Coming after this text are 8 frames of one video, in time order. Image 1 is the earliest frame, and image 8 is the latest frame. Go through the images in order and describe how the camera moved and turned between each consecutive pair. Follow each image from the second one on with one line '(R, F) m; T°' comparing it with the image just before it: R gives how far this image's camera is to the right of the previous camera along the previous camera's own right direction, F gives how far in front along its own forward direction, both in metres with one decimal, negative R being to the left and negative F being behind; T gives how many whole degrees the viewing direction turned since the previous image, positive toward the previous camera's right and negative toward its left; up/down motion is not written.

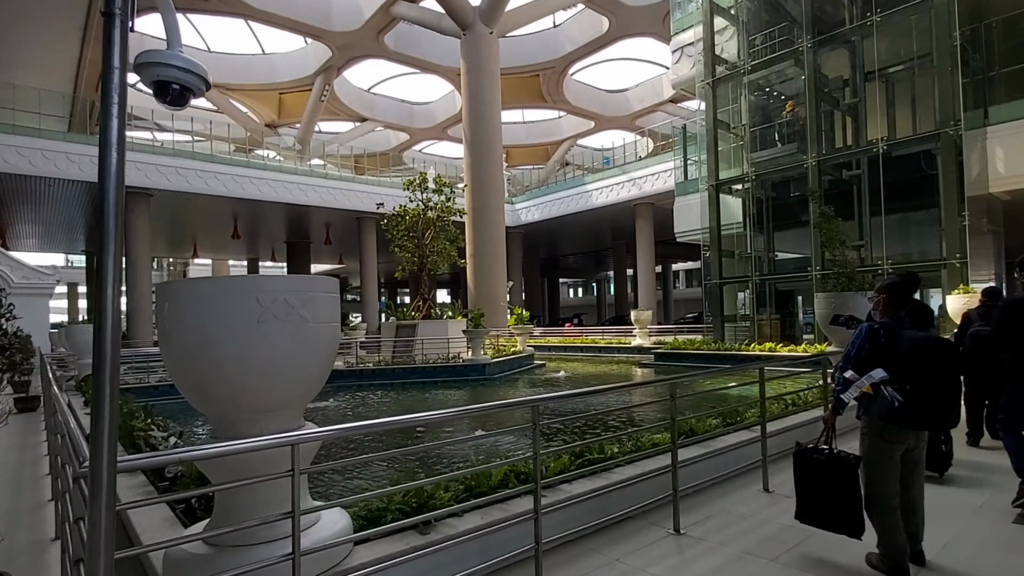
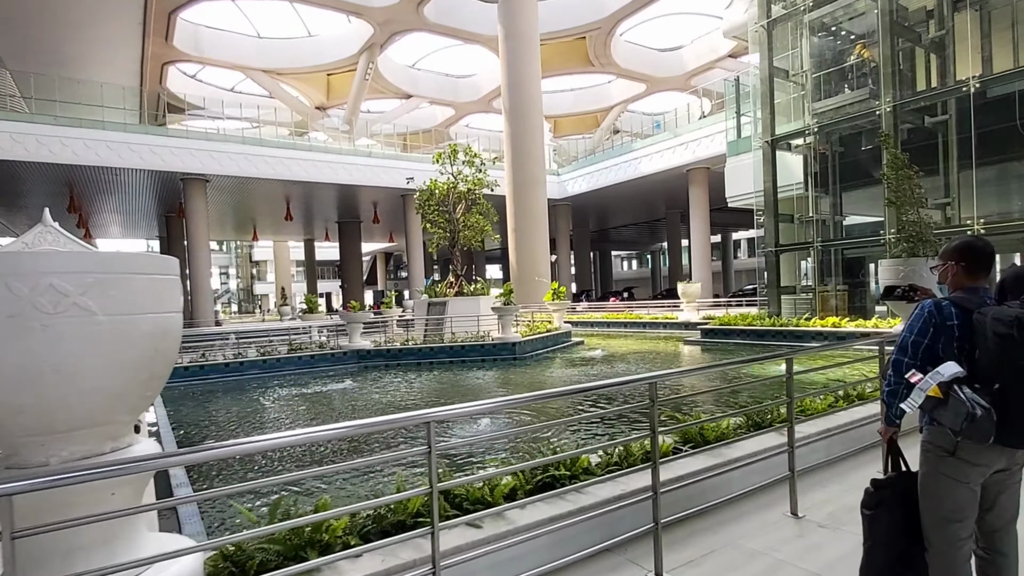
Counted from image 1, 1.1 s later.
(+0.6, +0.7) m; -6°
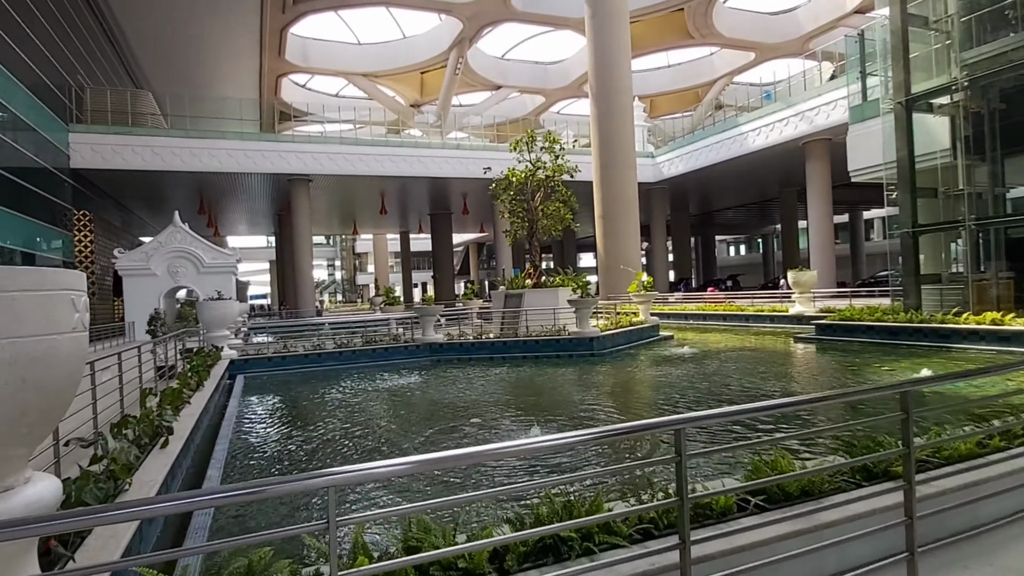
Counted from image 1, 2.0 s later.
(+0.4, +0.7) m; -11°
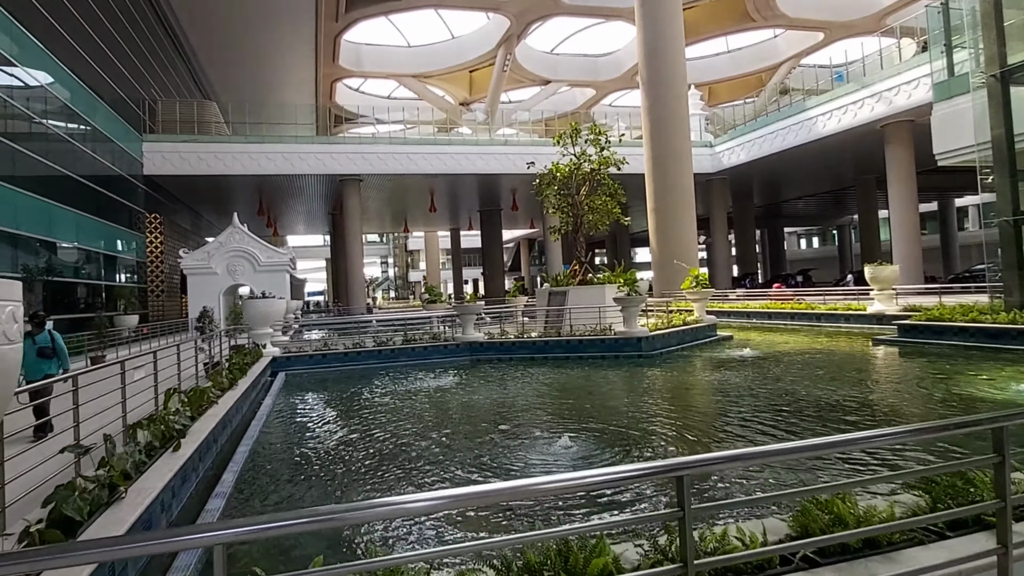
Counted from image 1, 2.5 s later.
(+0.2, +0.4) m; -6°
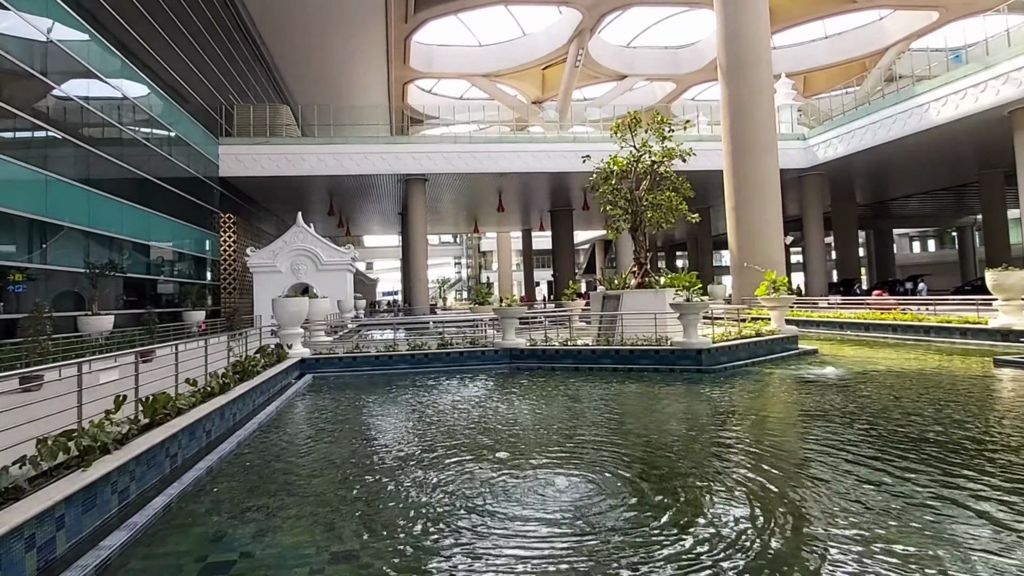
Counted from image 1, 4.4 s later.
(+0.6, +0.9) m; -9°
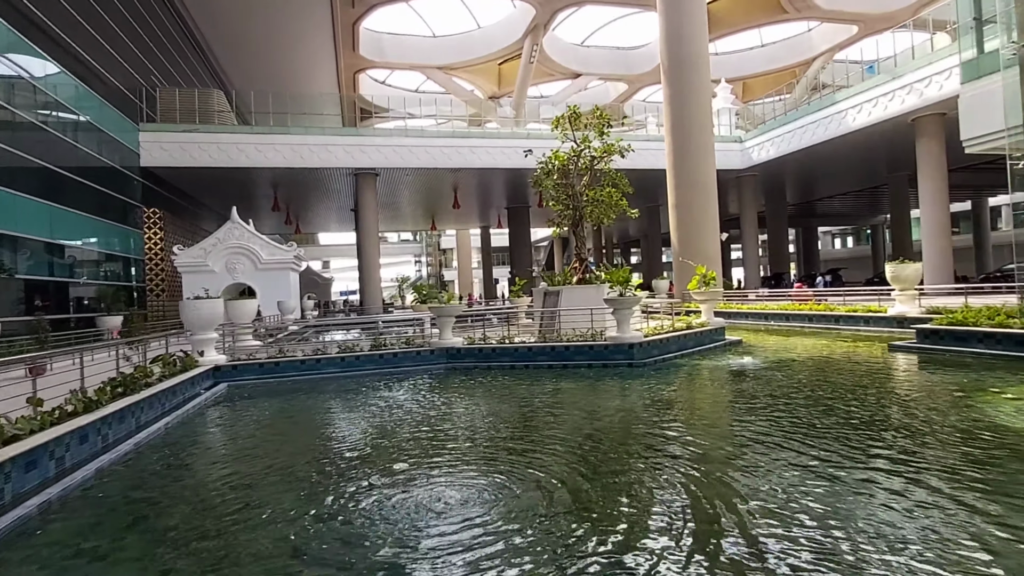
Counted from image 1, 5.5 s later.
(+0.3, -0.4) m; +5°
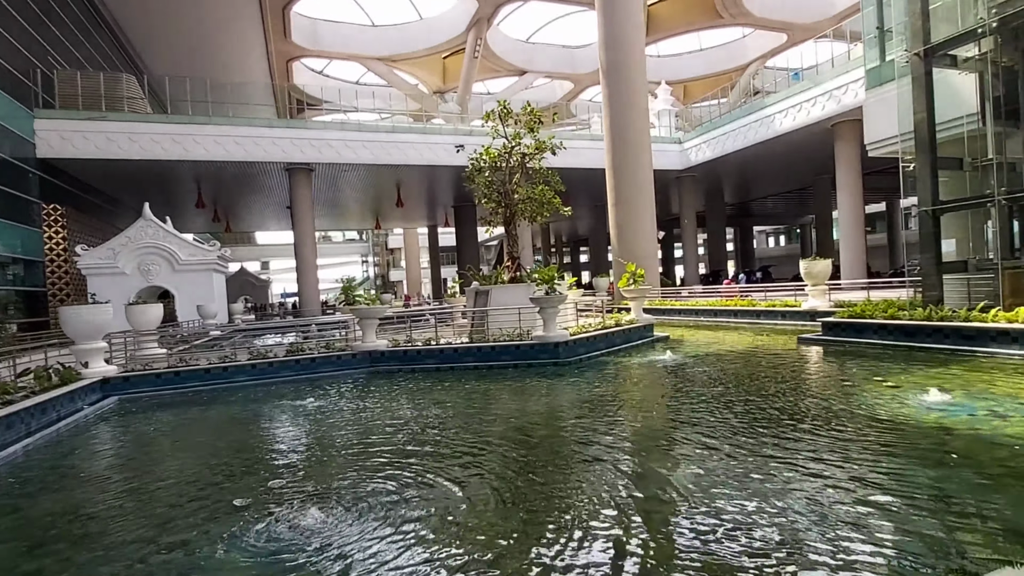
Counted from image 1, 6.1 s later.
(+0.5, +0.1) m; +5°
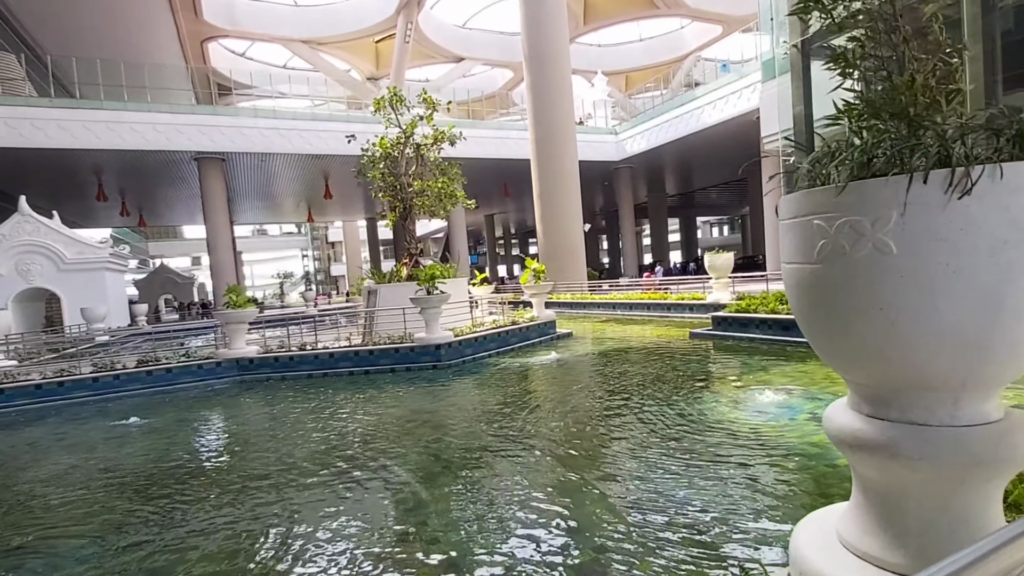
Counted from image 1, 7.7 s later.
(+1.4, +0.5) m; +5°
